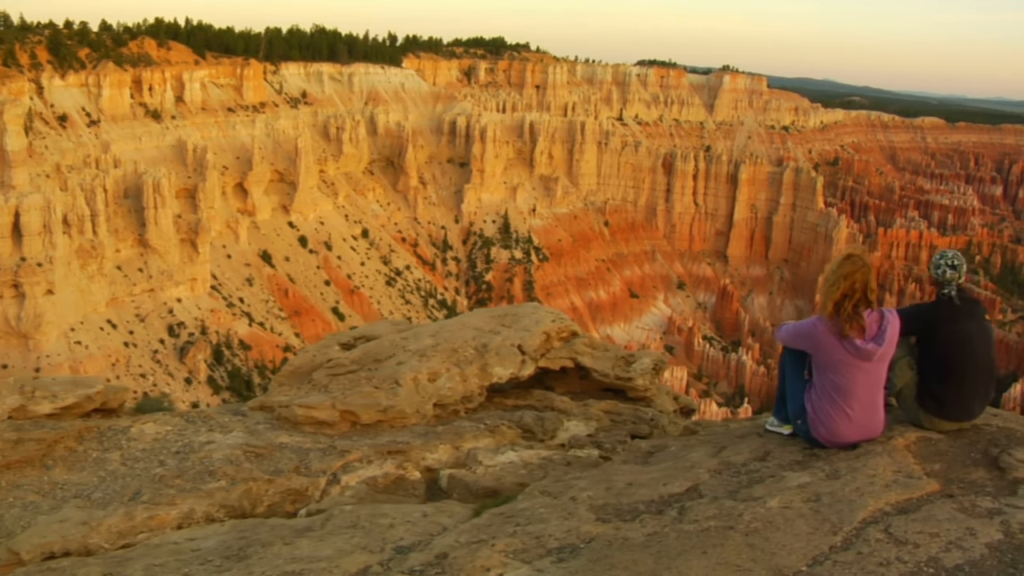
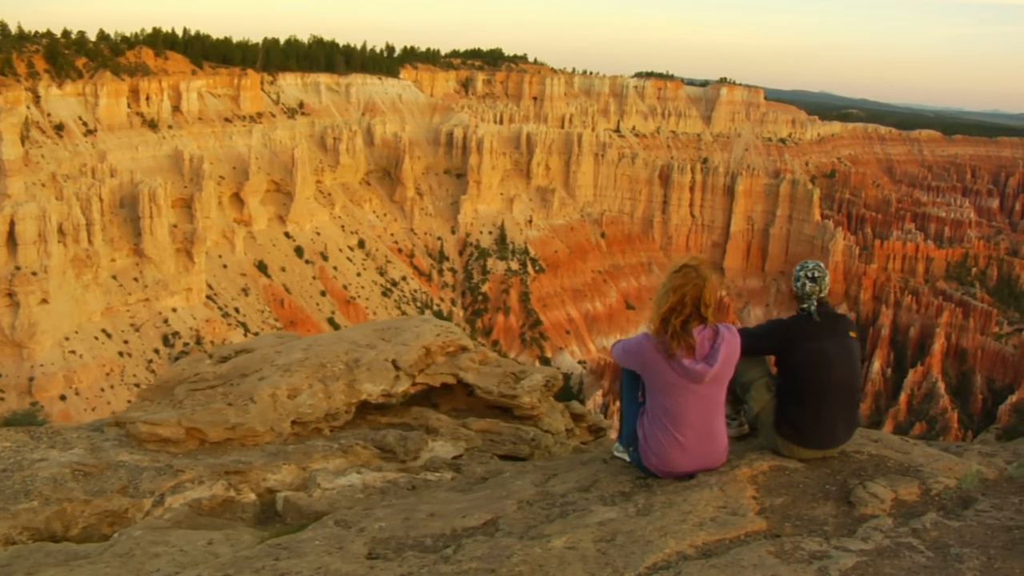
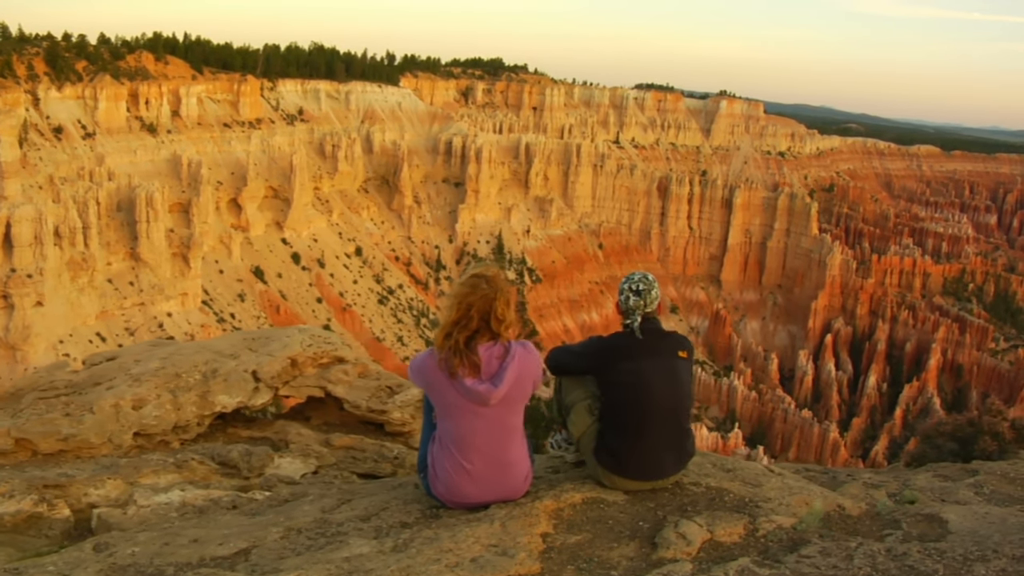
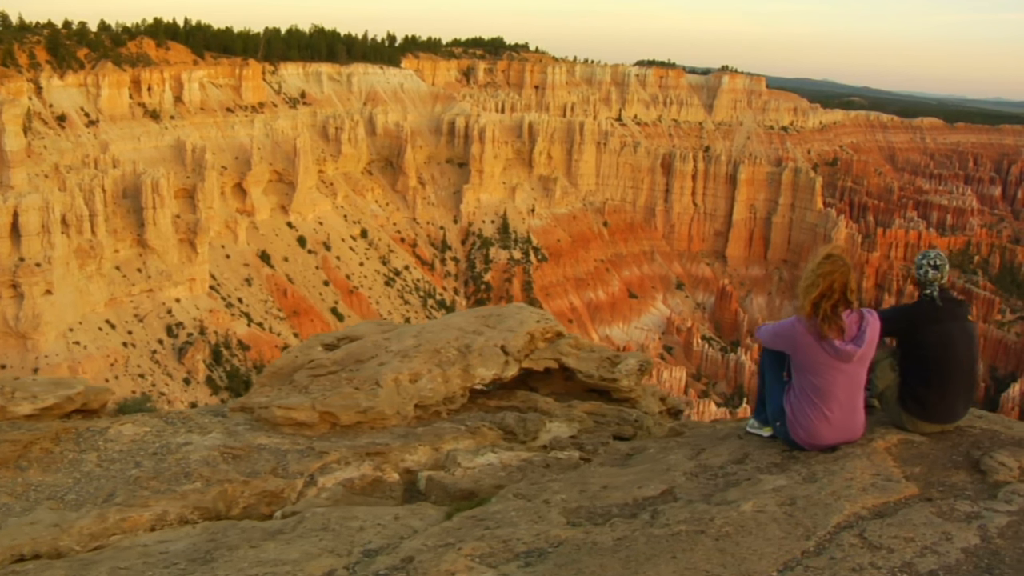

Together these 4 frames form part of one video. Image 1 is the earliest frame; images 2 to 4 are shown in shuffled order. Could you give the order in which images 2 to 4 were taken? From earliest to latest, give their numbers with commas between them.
4, 2, 3
